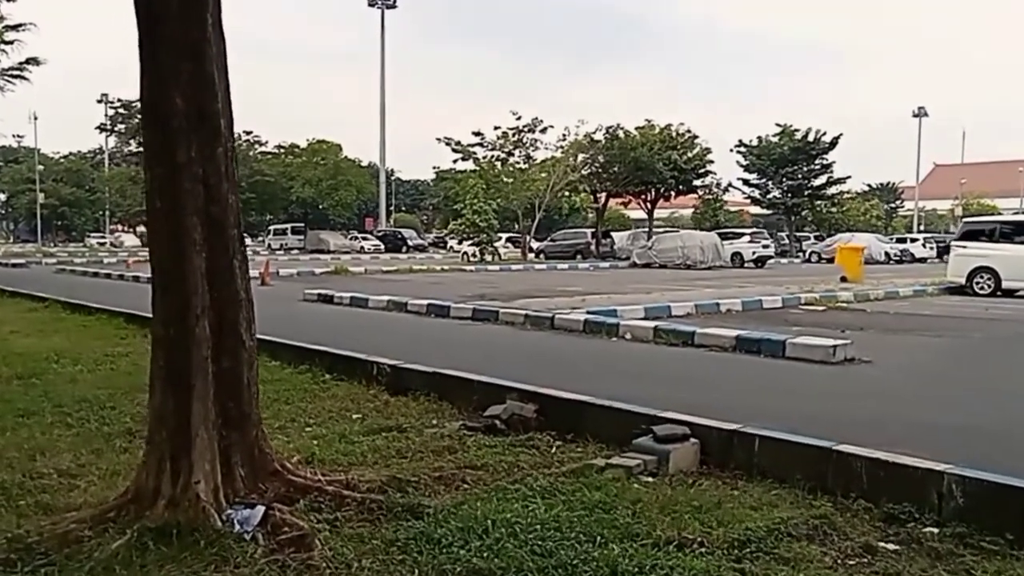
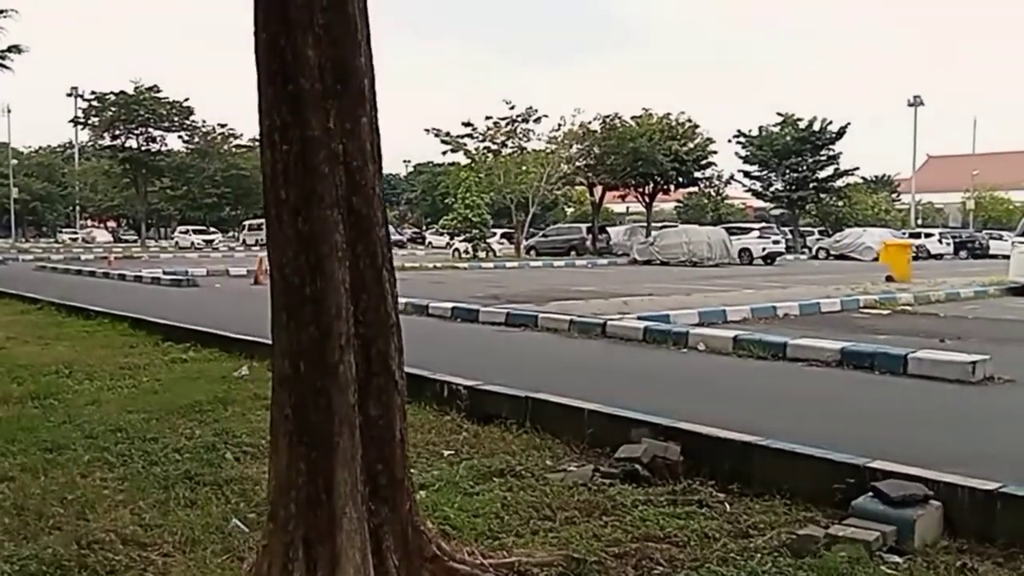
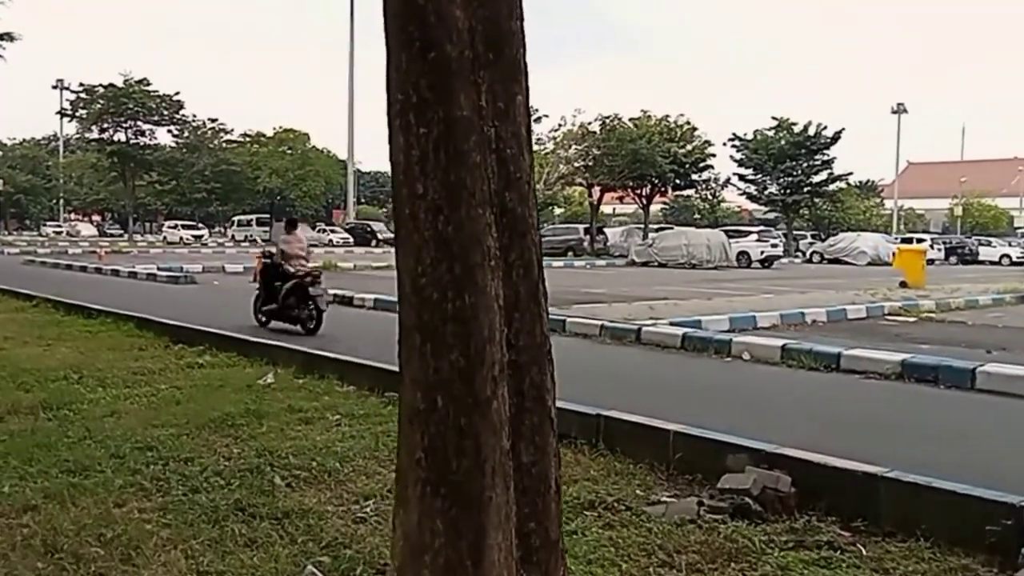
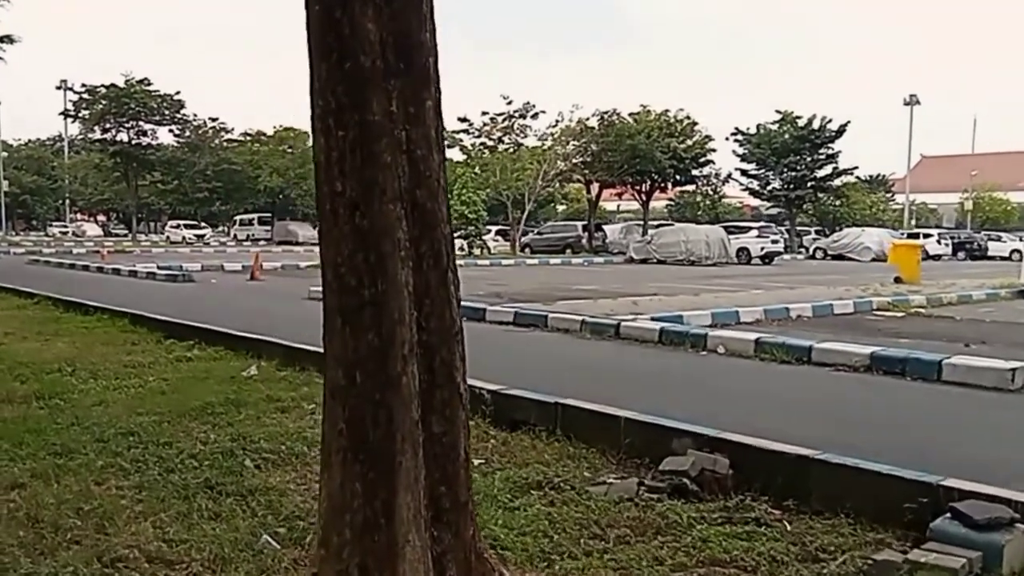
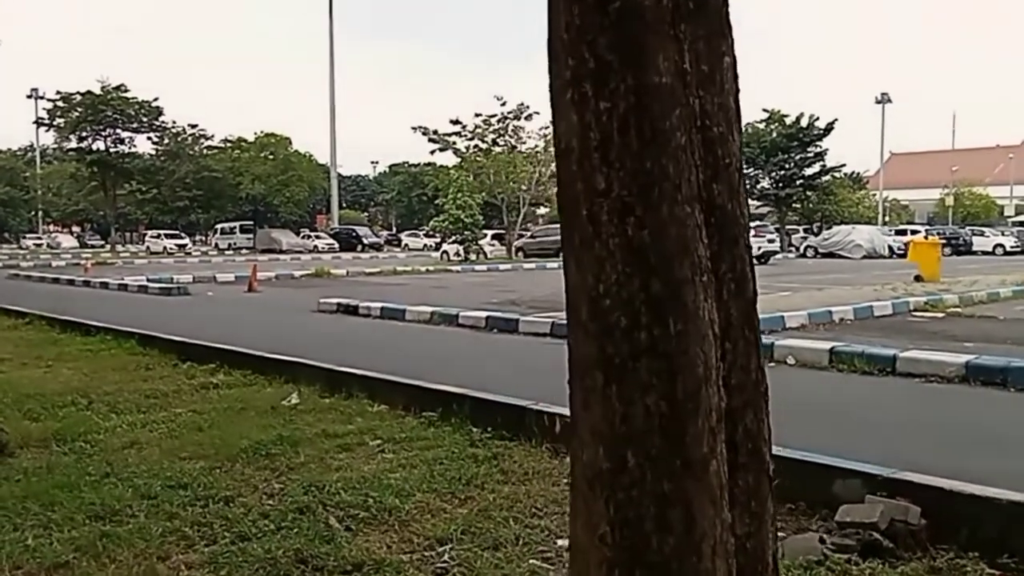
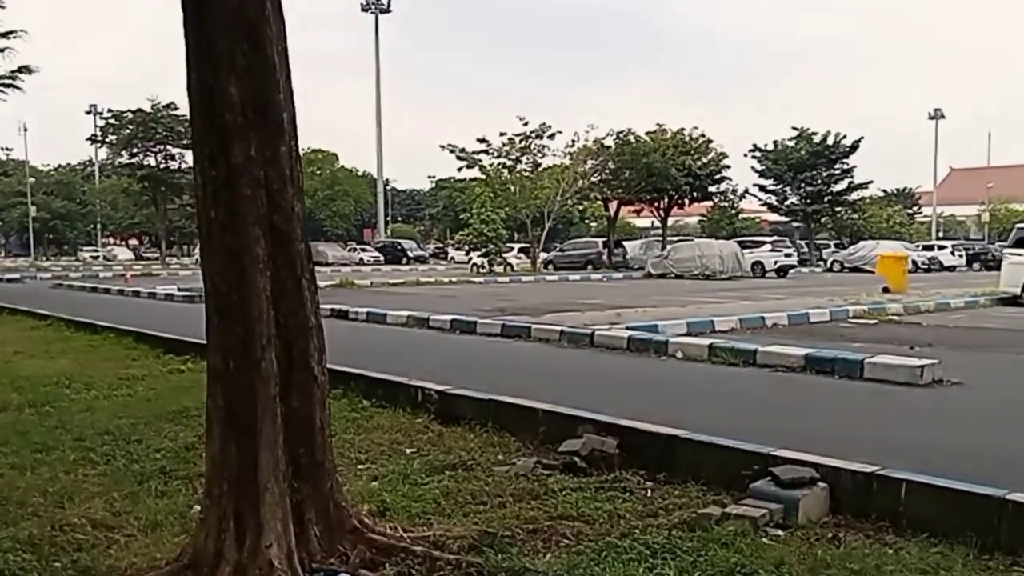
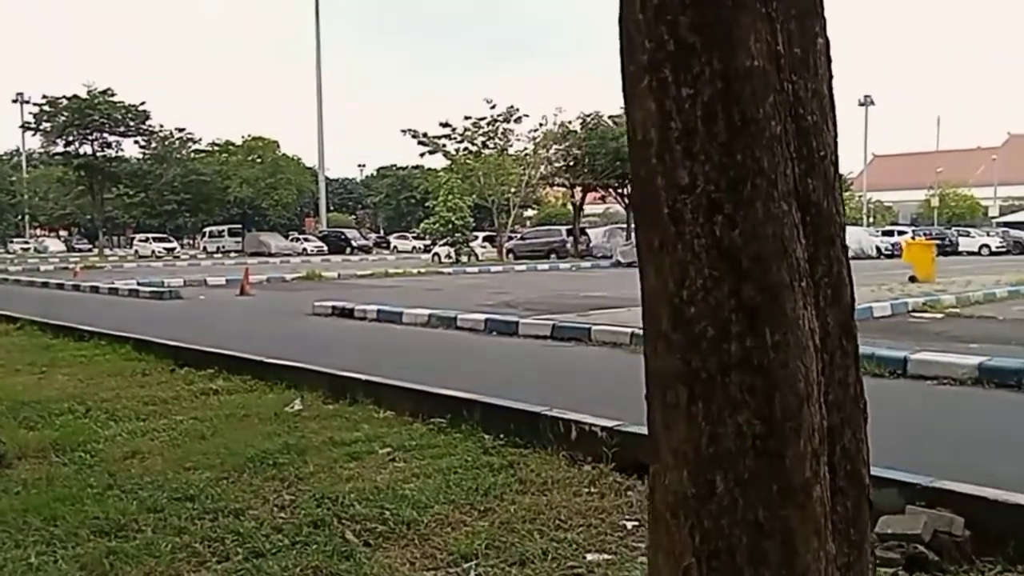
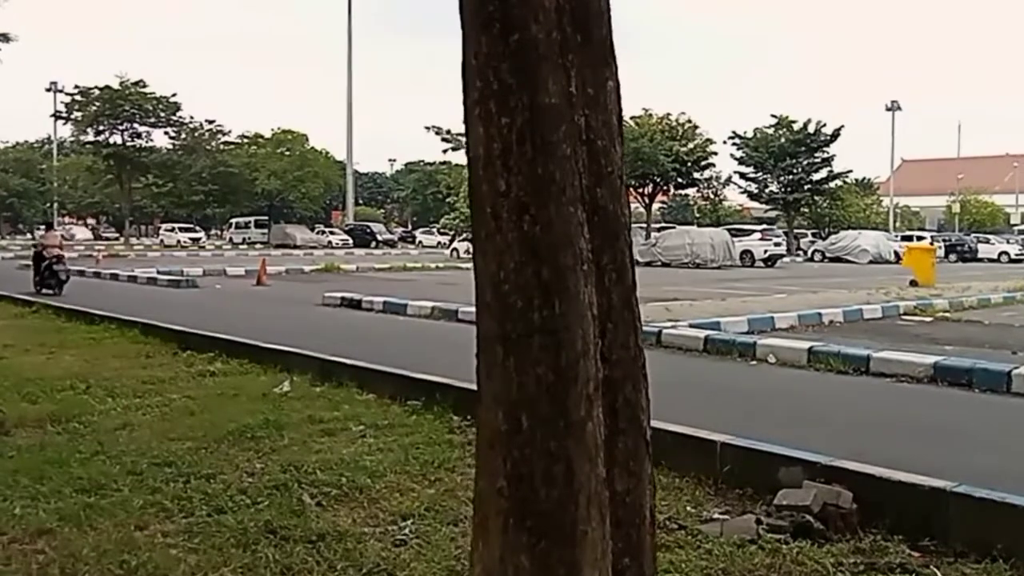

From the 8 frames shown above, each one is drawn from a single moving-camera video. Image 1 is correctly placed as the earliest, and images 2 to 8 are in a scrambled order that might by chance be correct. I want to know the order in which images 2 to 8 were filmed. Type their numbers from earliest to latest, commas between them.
6, 2, 4, 3, 8, 5, 7
